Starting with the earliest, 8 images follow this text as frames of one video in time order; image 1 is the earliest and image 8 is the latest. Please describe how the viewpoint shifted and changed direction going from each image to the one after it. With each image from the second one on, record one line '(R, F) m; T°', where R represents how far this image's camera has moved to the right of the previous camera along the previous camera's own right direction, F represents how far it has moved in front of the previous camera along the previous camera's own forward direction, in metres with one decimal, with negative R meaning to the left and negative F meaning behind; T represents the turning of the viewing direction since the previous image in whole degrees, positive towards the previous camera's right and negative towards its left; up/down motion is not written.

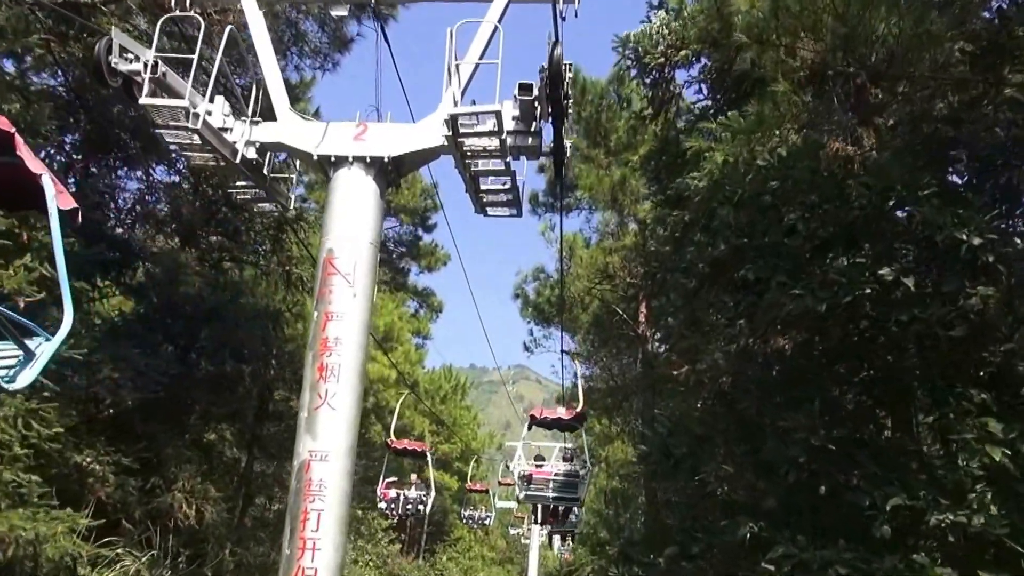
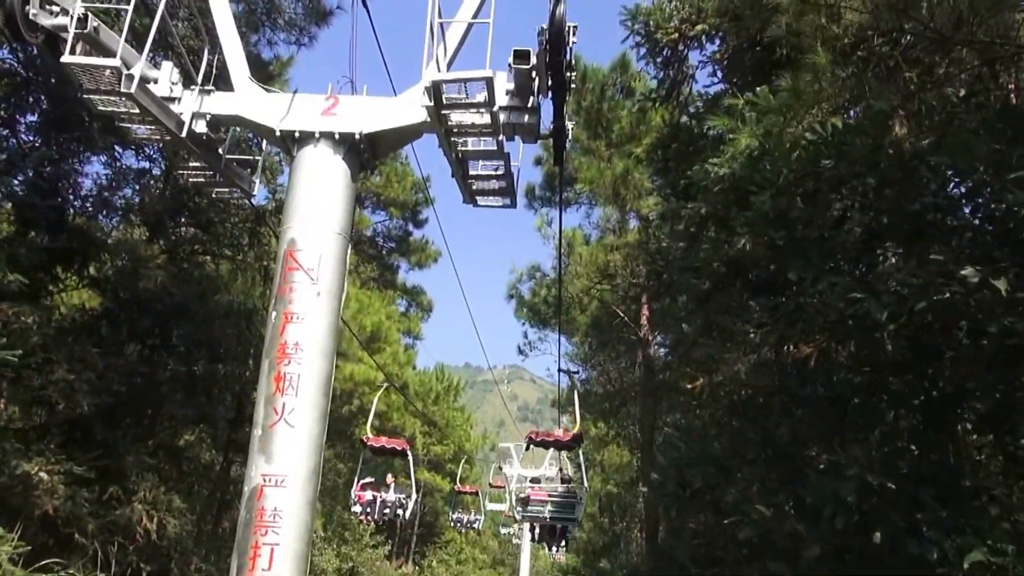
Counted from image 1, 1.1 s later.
(0.0, +0.9) m; 0°
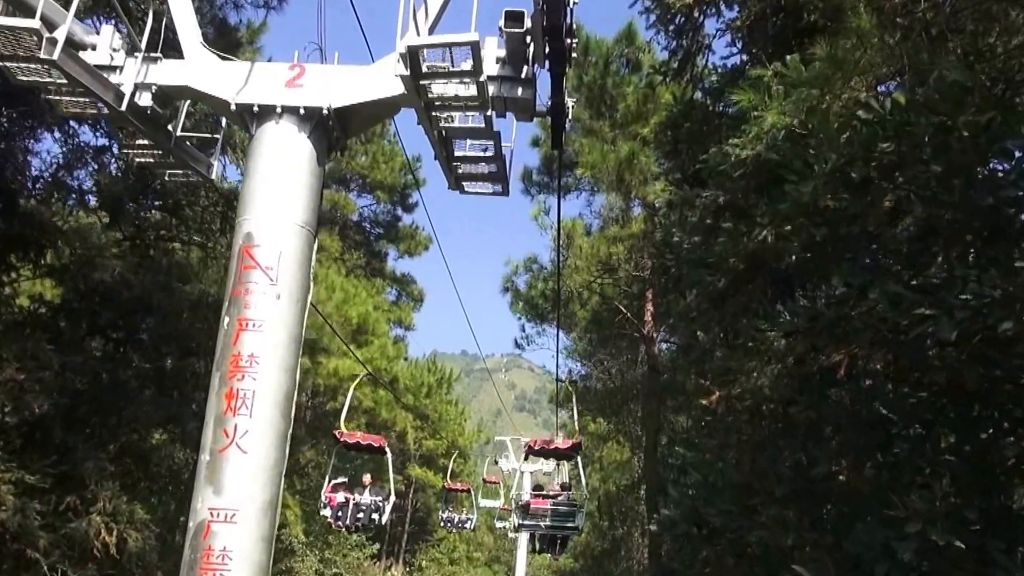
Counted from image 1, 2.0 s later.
(0.0, +0.8) m; 0°
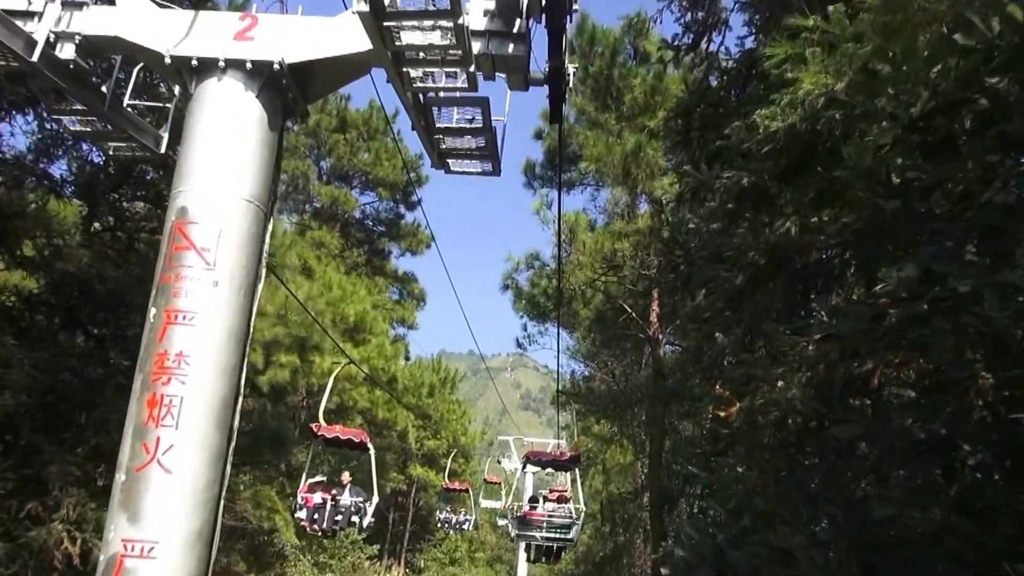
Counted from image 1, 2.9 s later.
(+0.1, +0.7) m; -1°
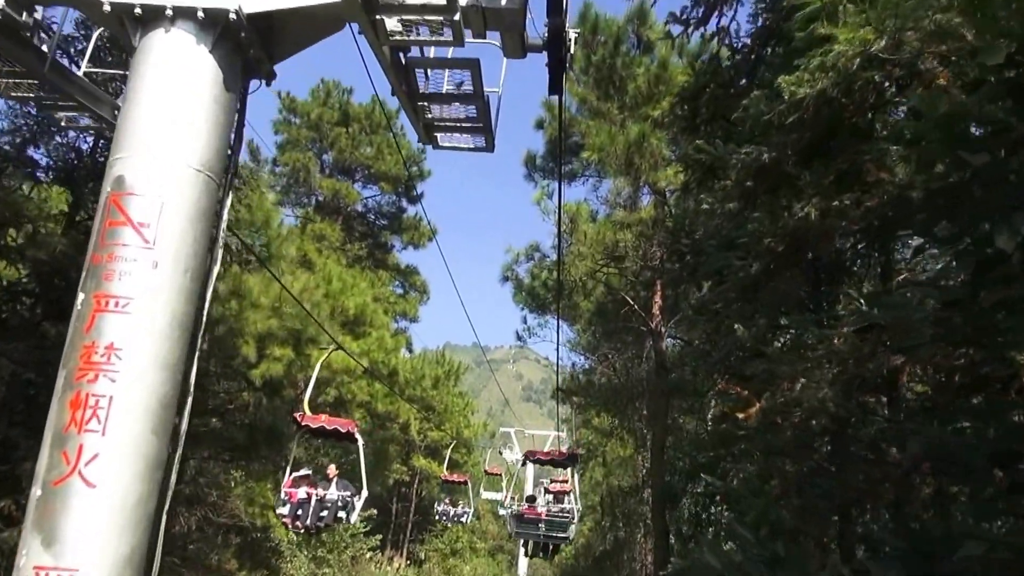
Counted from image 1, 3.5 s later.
(+0.1, +0.5) m; -1°
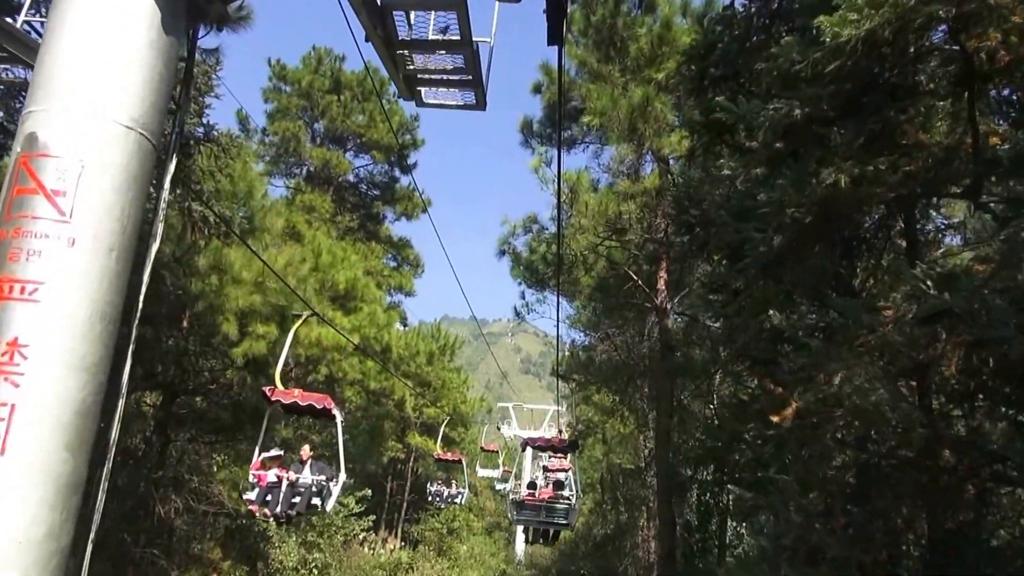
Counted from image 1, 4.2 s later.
(0.0, +0.6) m; 0°
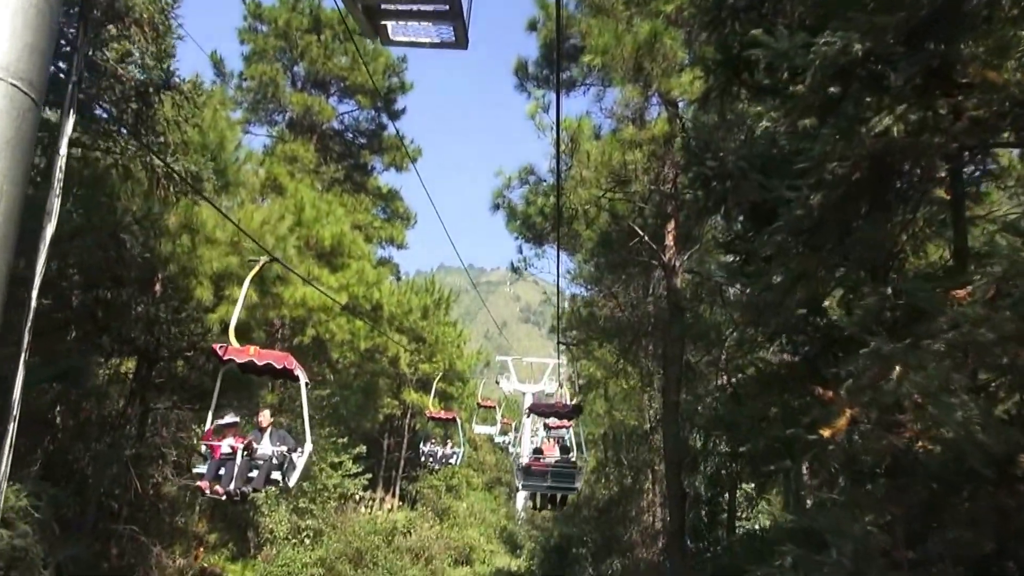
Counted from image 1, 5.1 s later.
(0.0, +0.8) m; 0°
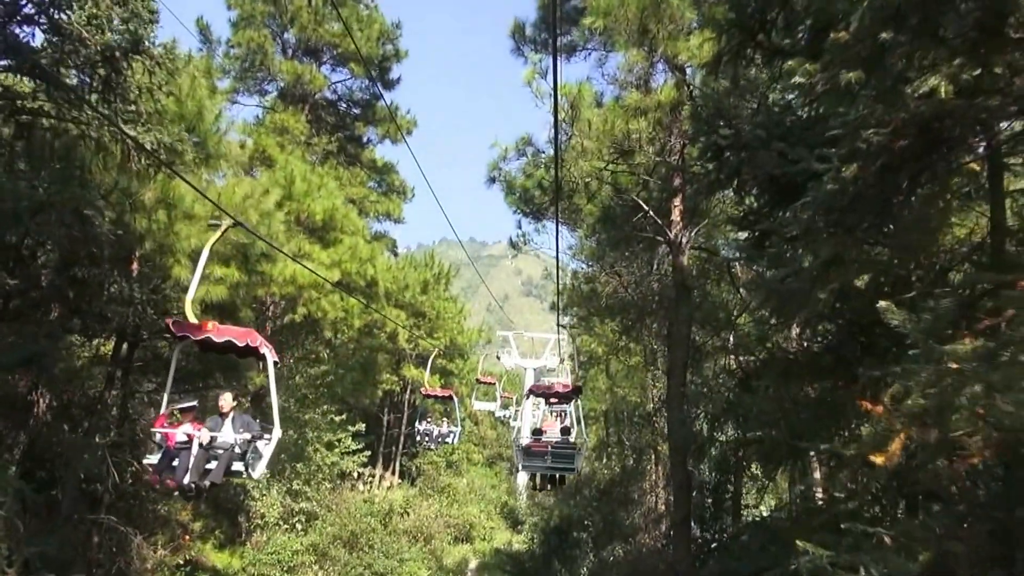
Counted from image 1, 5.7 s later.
(+0.1, +0.5) m; 0°
